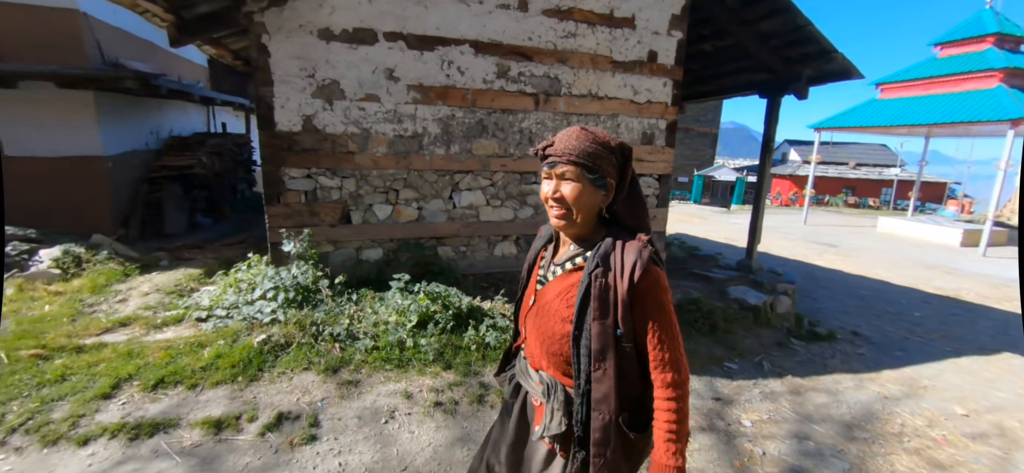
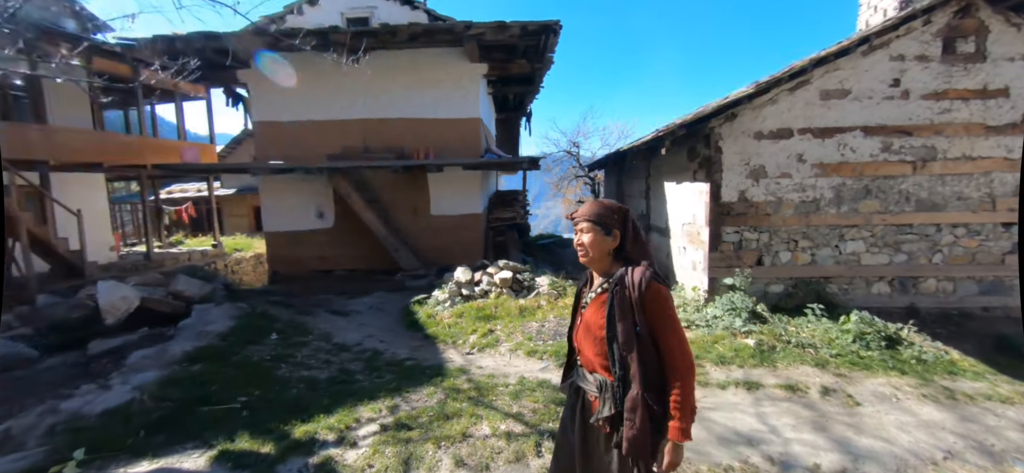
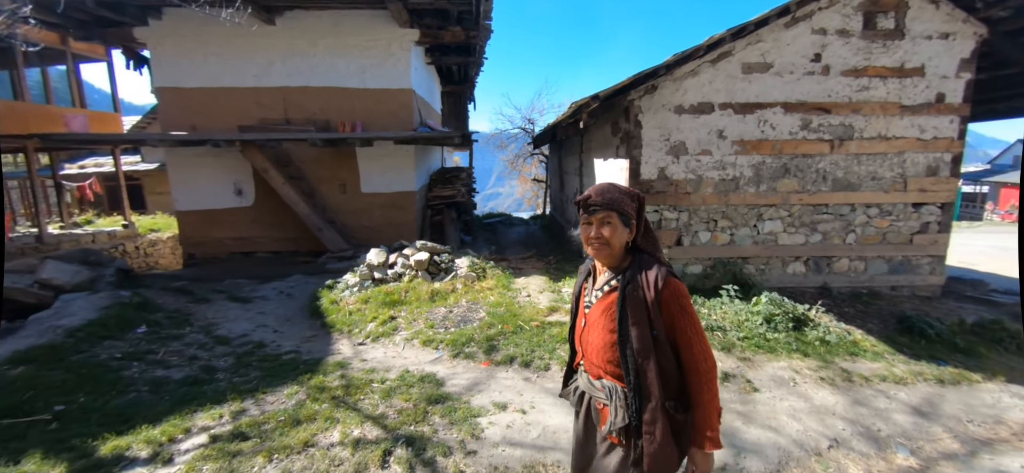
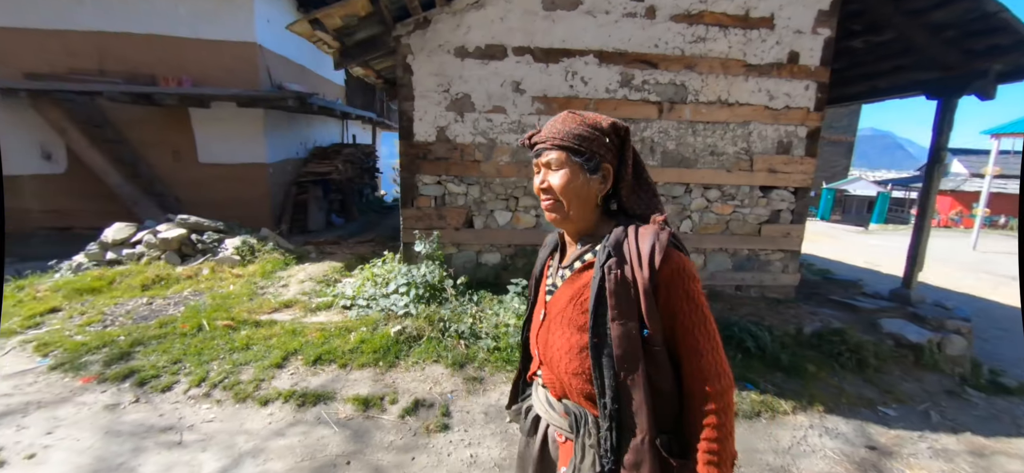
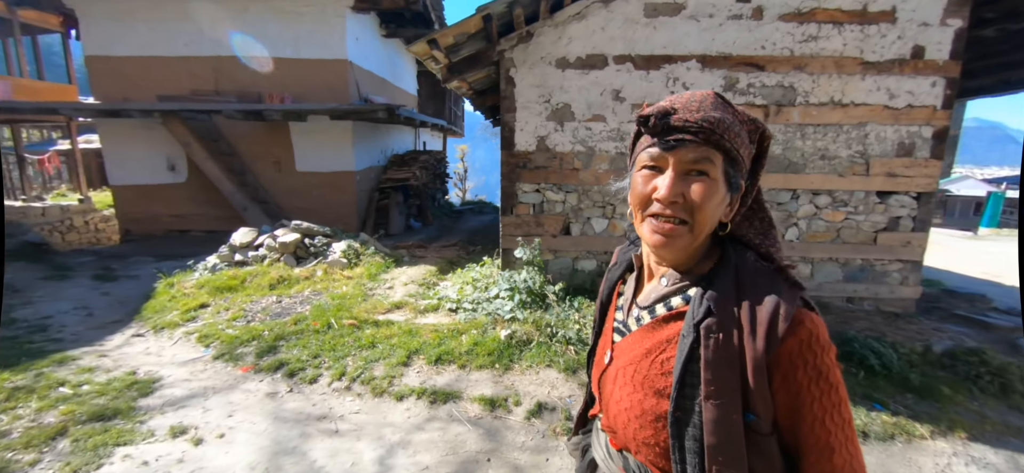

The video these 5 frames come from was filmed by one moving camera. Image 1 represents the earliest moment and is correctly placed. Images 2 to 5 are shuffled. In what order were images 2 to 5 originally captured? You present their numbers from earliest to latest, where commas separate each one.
4, 5, 3, 2
